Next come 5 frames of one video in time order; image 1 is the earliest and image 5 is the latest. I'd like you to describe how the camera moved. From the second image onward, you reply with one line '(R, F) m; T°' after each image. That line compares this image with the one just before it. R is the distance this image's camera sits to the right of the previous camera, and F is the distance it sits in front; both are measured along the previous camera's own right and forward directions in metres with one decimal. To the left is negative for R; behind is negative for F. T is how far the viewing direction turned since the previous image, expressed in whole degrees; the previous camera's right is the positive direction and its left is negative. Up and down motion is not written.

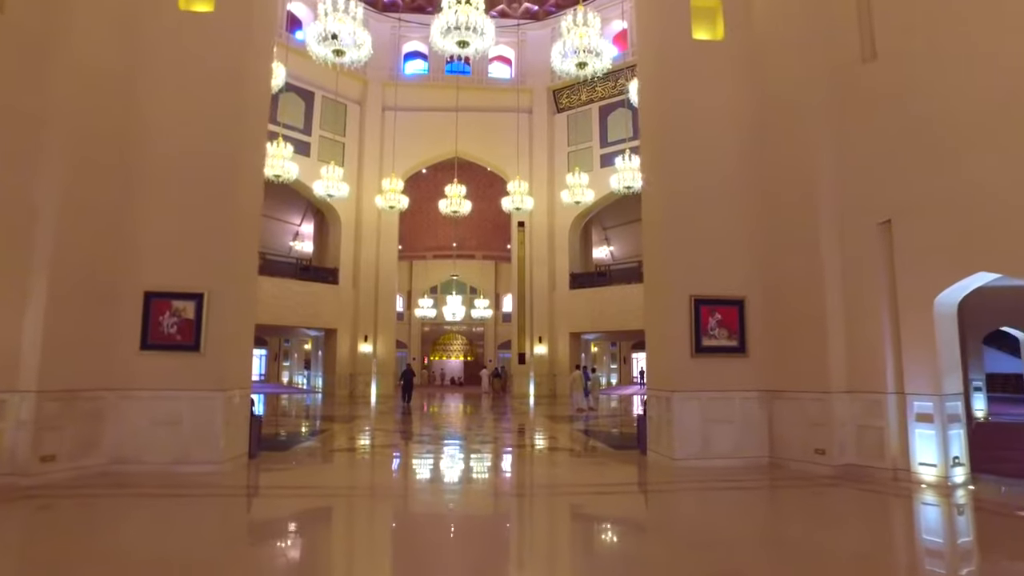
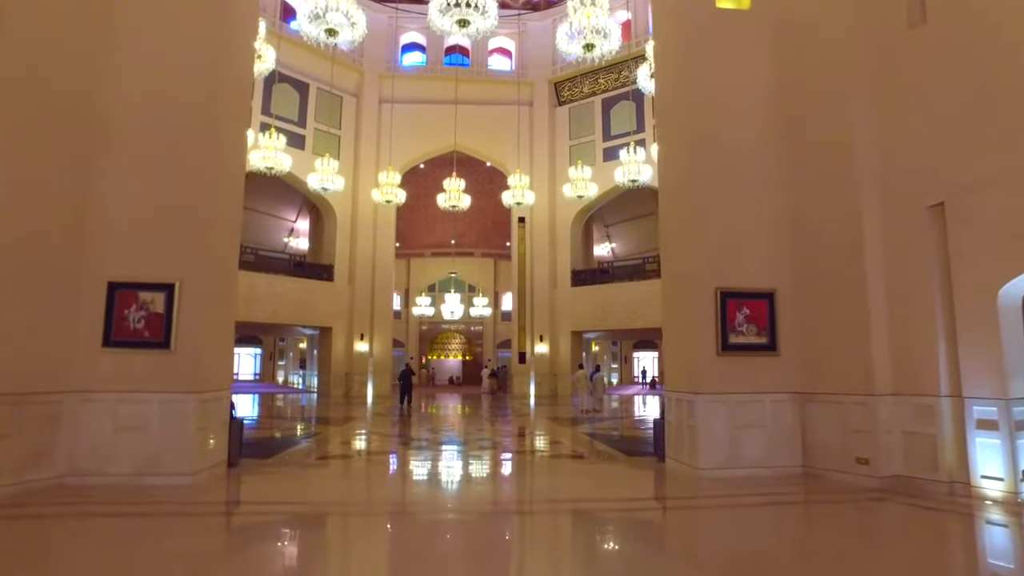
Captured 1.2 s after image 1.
(-0.1, +0.7) m; 0°
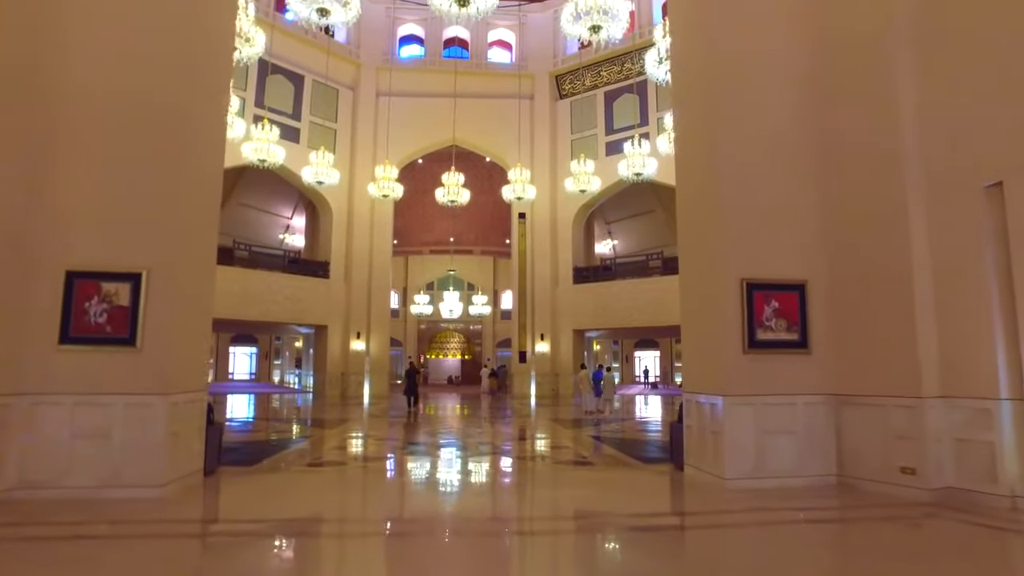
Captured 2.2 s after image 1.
(-0.1, +0.6) m; 0°
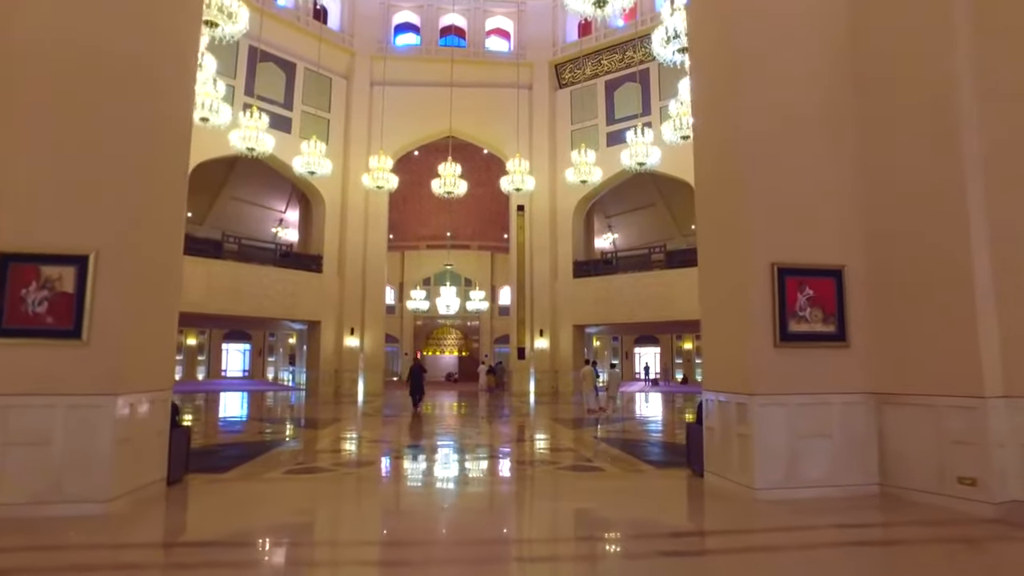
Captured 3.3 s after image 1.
(0.0, +0.7) m; 0°
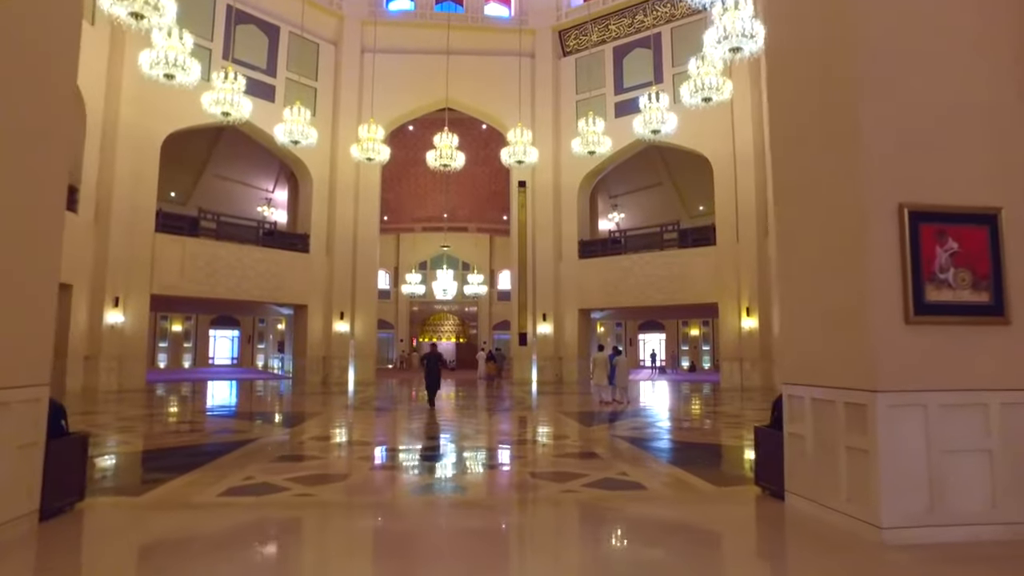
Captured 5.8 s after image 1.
(-0.1, +1.6) m; 0°
